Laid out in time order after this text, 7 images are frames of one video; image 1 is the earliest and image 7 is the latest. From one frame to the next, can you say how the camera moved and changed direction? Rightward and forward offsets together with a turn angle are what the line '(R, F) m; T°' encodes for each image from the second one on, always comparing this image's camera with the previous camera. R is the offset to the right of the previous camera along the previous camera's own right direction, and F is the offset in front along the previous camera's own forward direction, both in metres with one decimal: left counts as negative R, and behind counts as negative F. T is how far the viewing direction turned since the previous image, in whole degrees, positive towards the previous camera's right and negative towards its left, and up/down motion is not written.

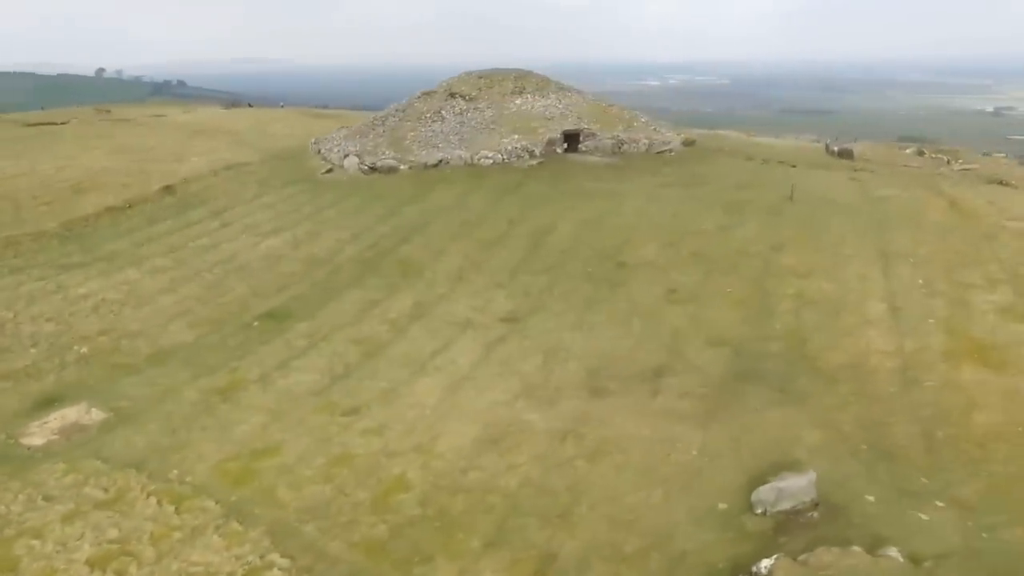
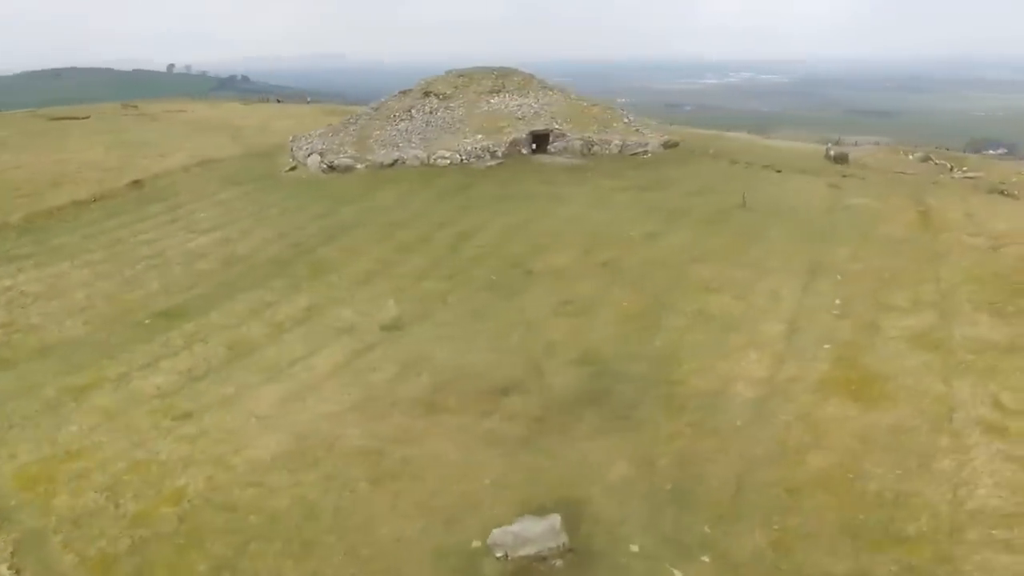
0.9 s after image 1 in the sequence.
(+6.7, +1.2) m; -5°
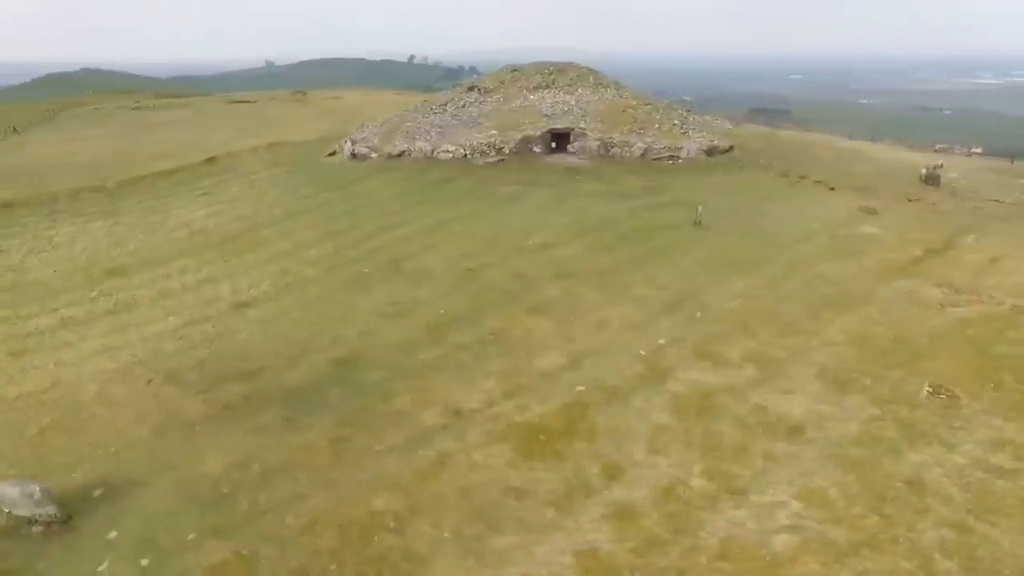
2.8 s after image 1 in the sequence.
(+14.2, +2.9) m; -18°
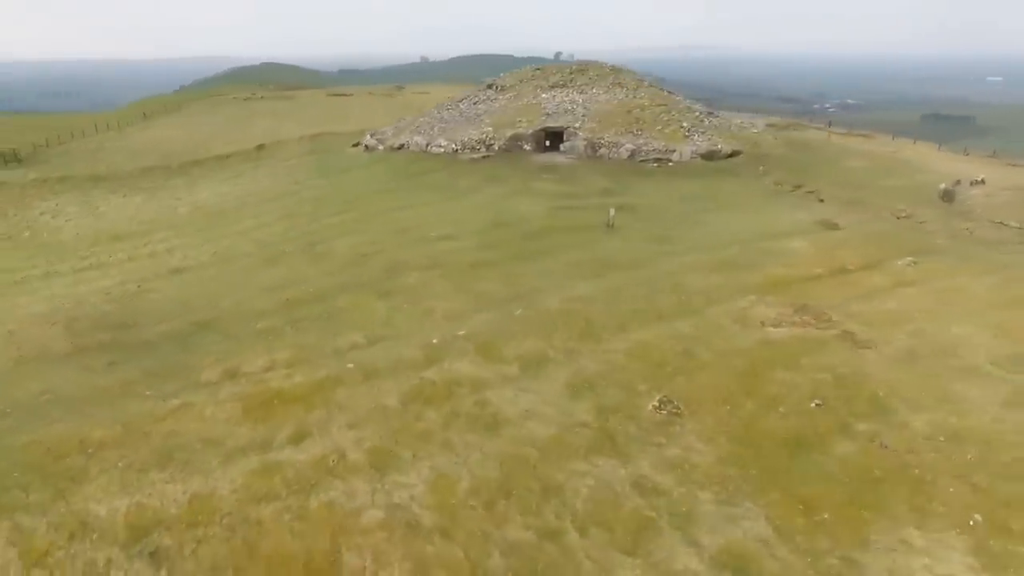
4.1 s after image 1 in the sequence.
(+11.1, 0.0) m; -12°
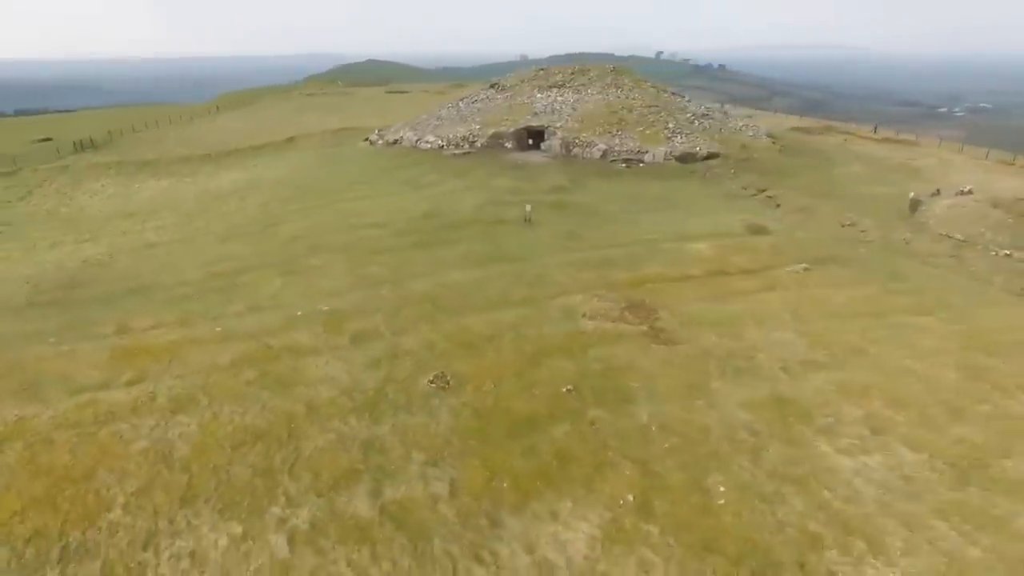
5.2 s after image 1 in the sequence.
(+8.8, -1.1) m; -8°
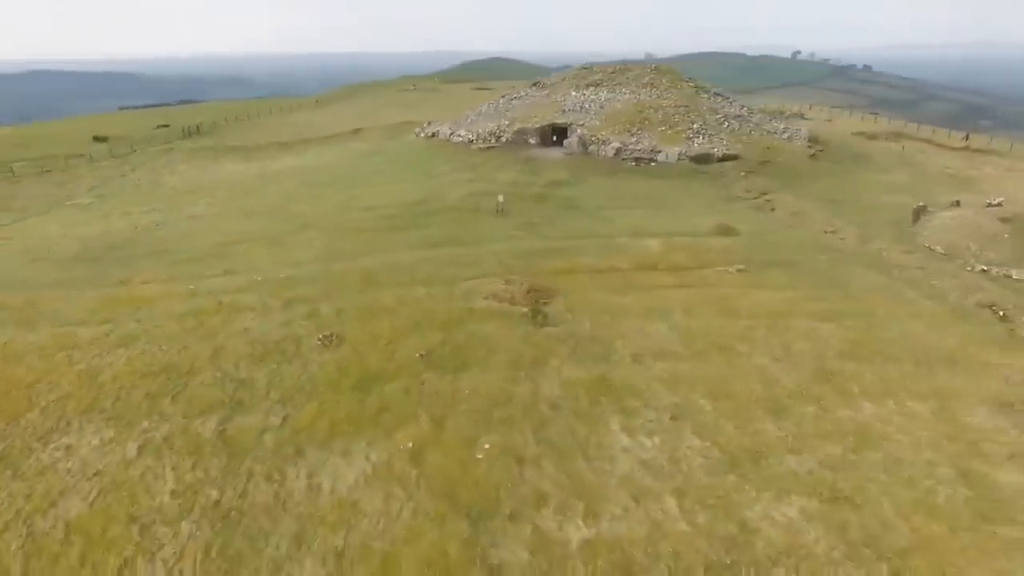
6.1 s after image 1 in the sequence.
(+7.6, -1.2) m; -10°
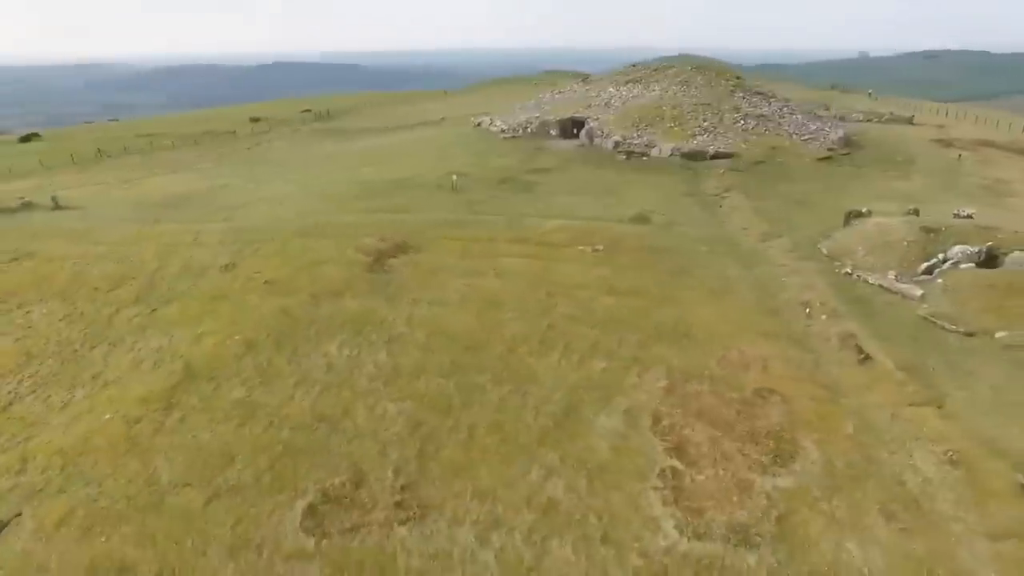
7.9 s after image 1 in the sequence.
(+13.6, -2.4) m; -16°
